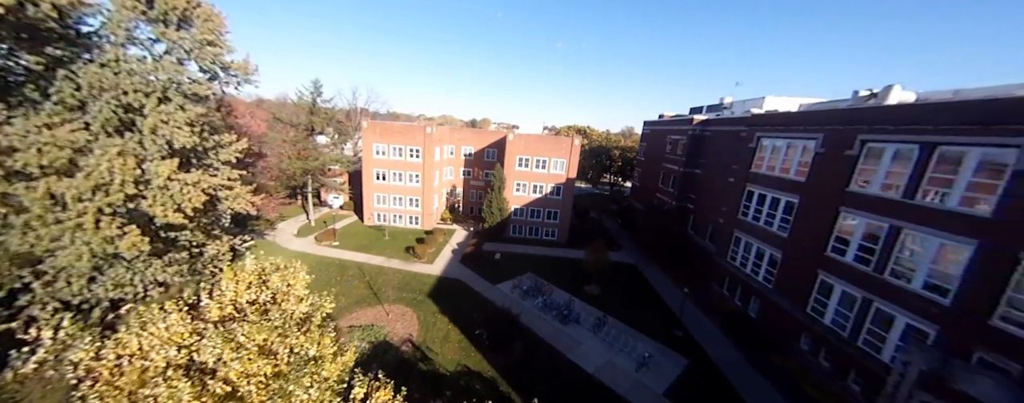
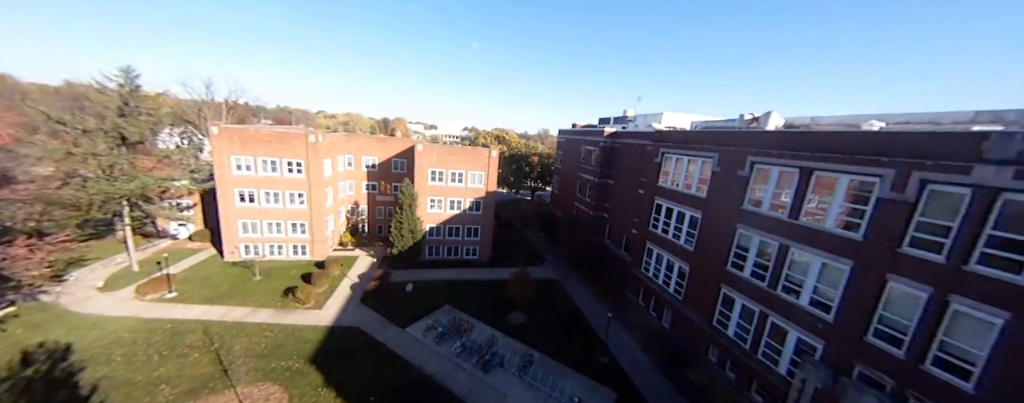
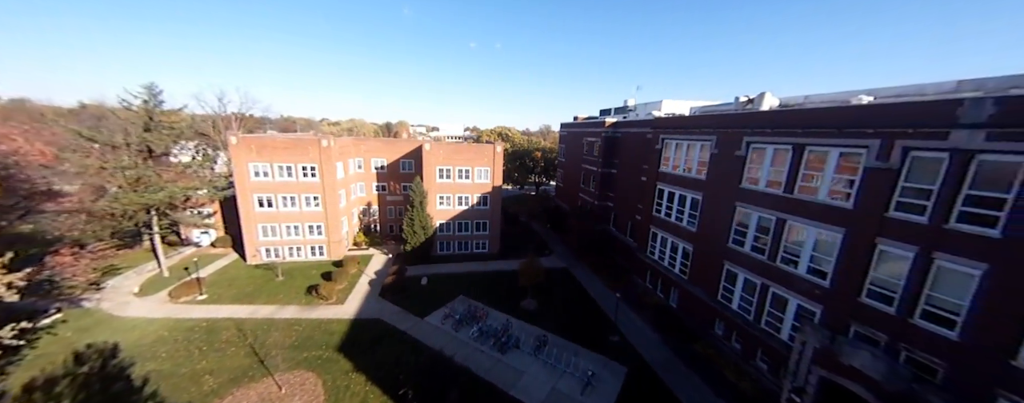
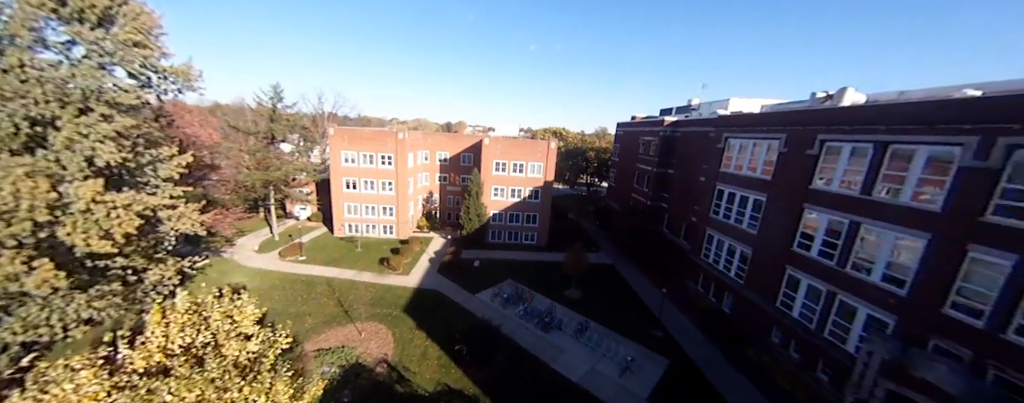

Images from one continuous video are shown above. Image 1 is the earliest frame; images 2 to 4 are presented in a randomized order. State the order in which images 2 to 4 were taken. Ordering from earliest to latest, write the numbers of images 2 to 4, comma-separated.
4, 3, 2
